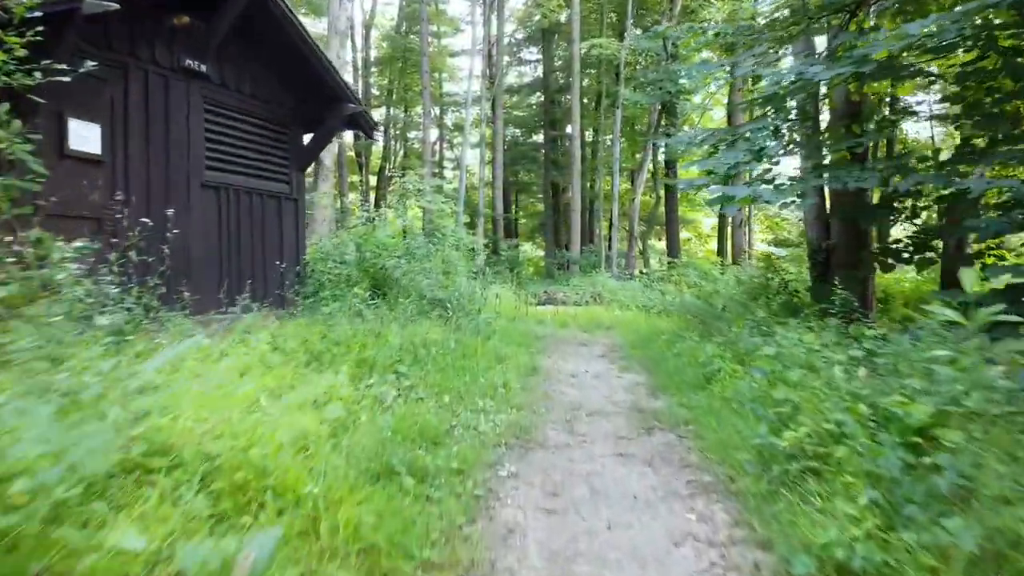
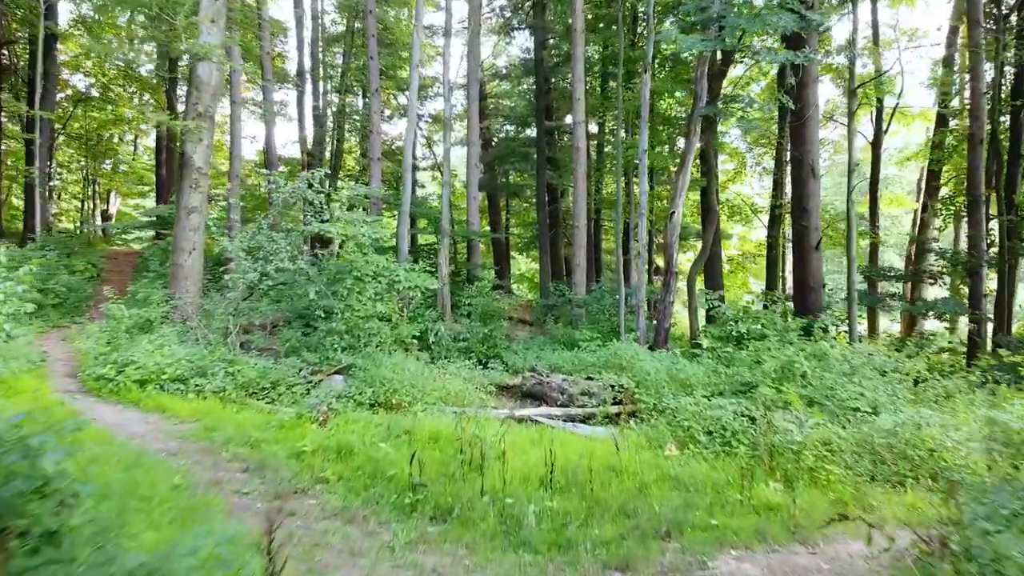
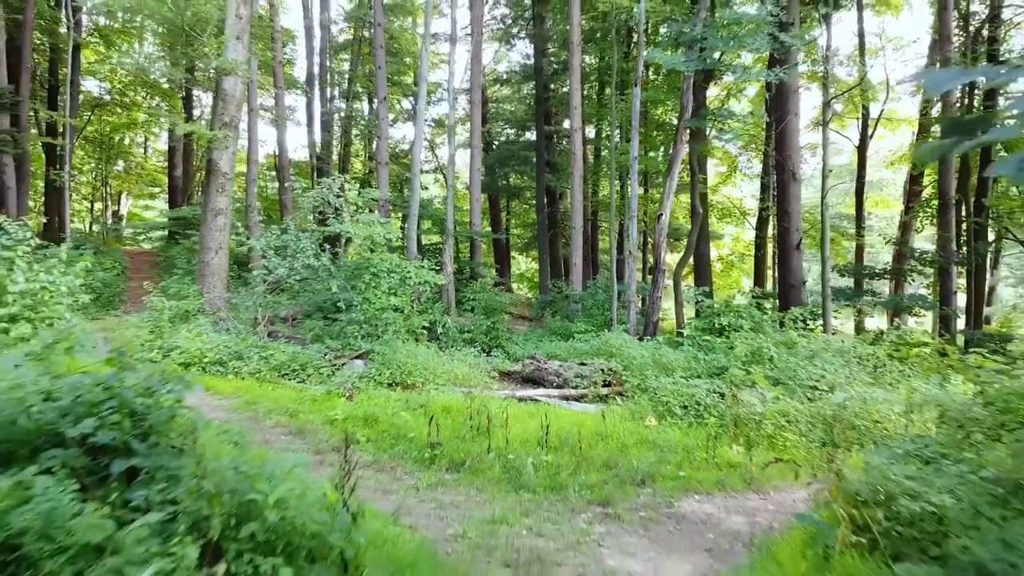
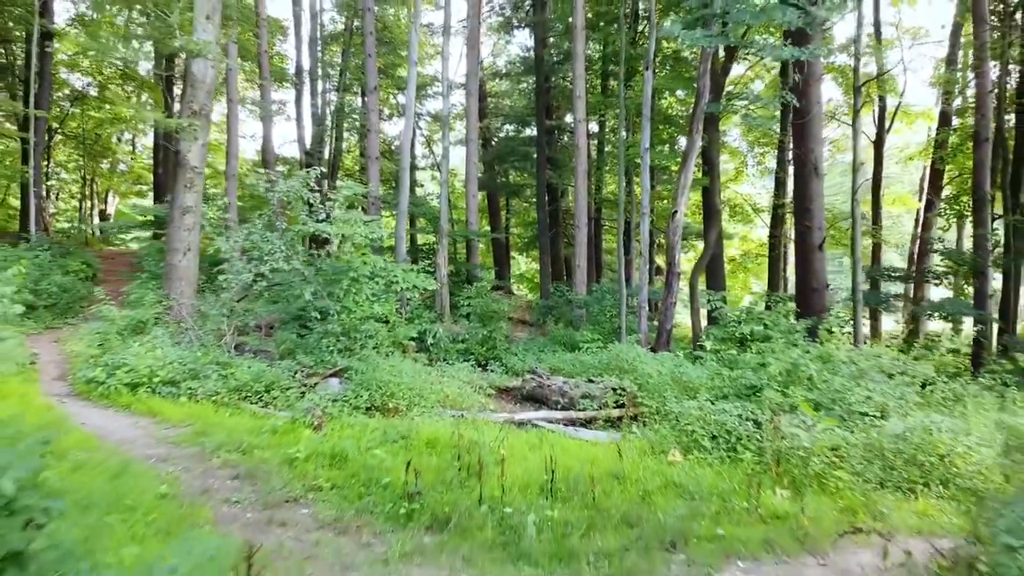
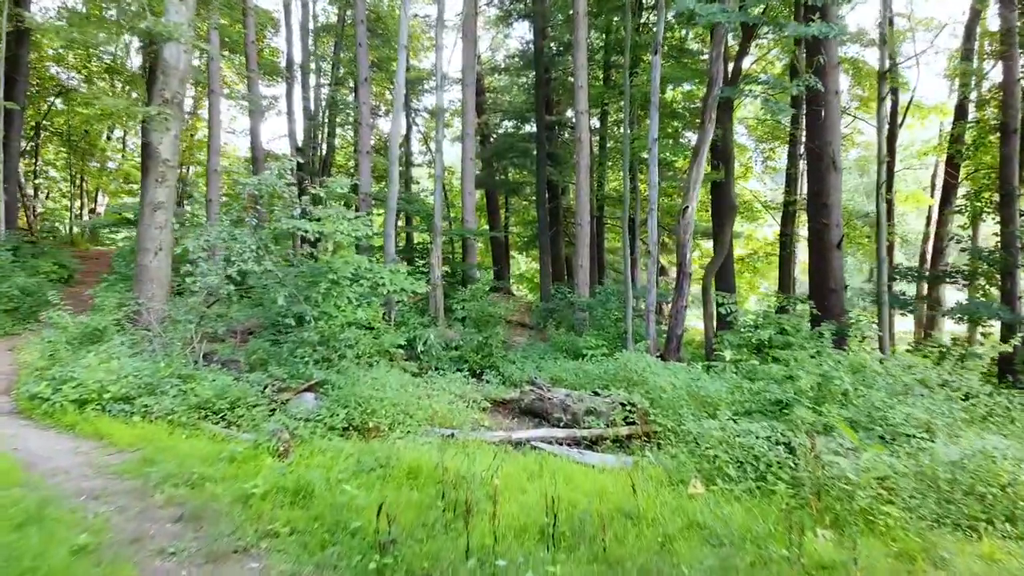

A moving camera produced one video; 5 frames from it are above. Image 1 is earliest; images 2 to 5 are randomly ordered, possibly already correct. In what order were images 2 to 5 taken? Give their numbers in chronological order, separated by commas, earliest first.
2, 5, 4, 3
